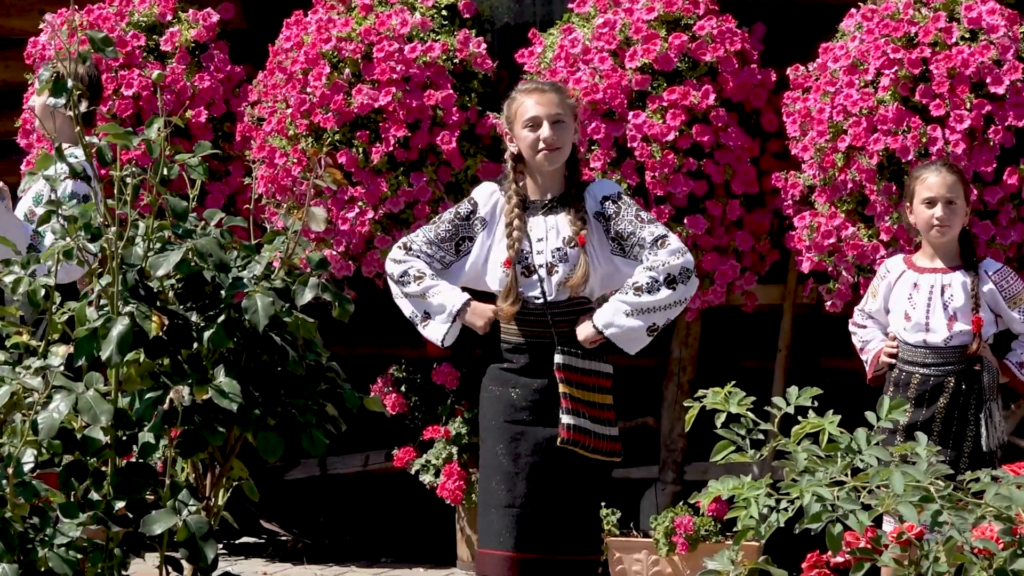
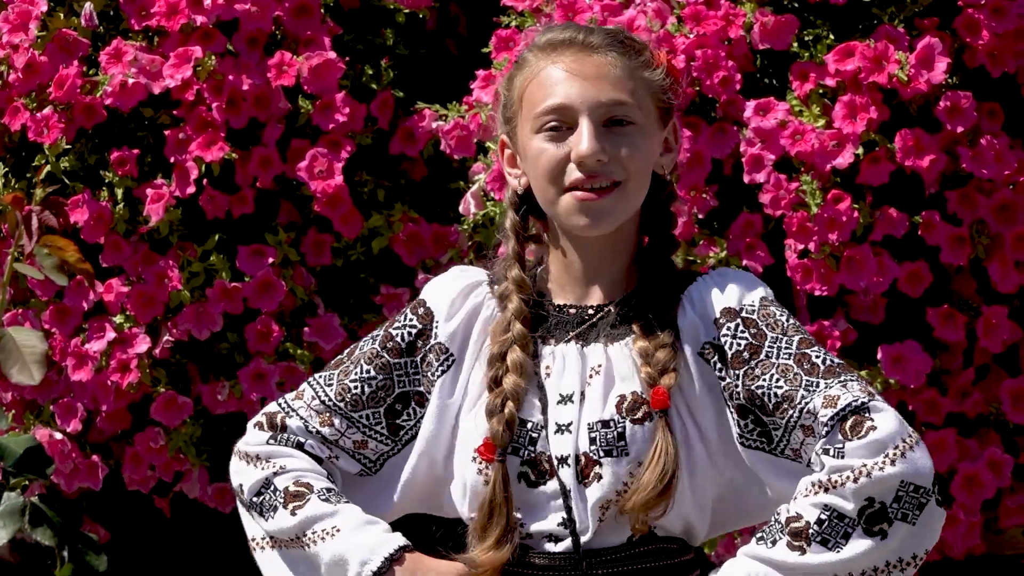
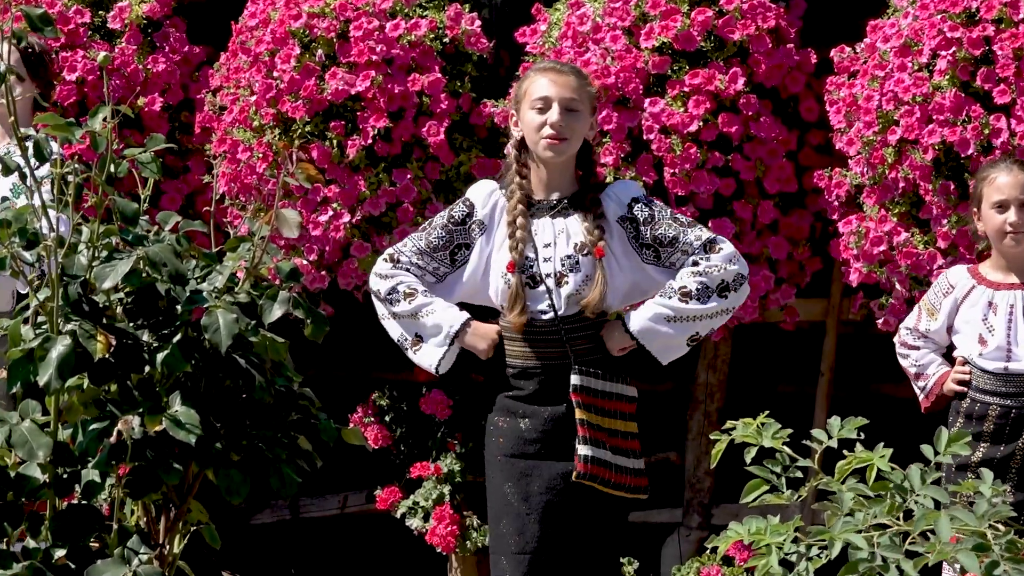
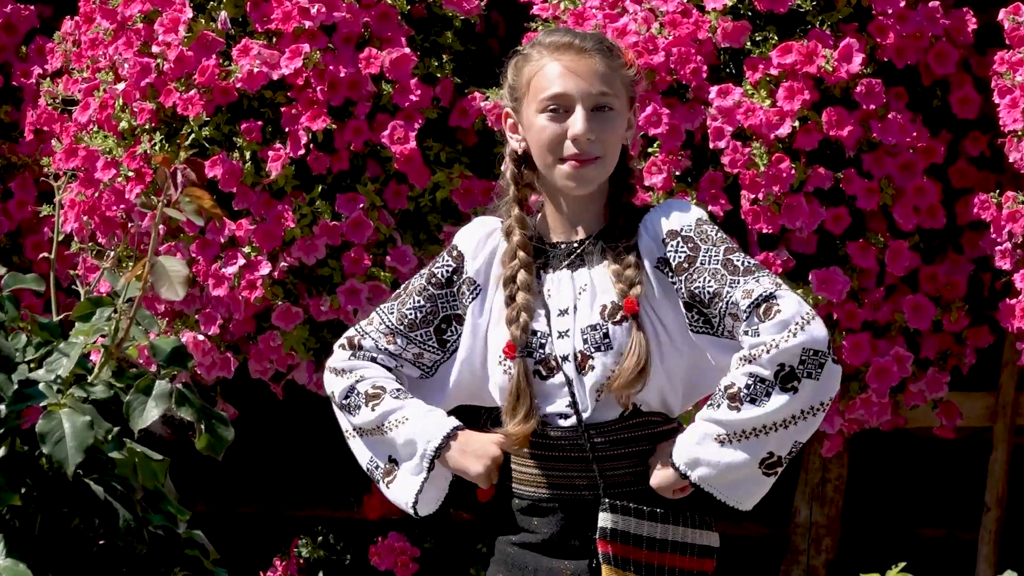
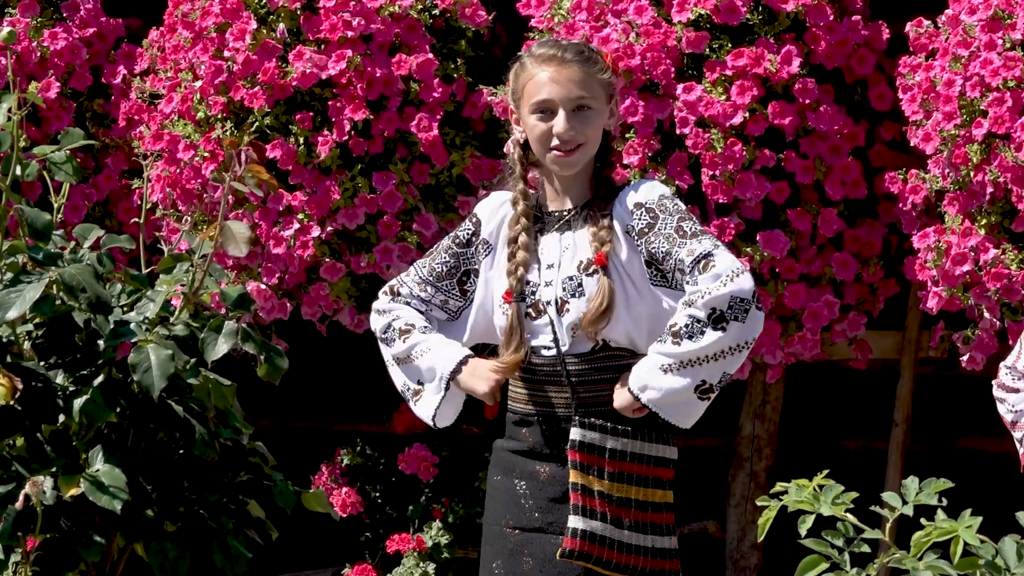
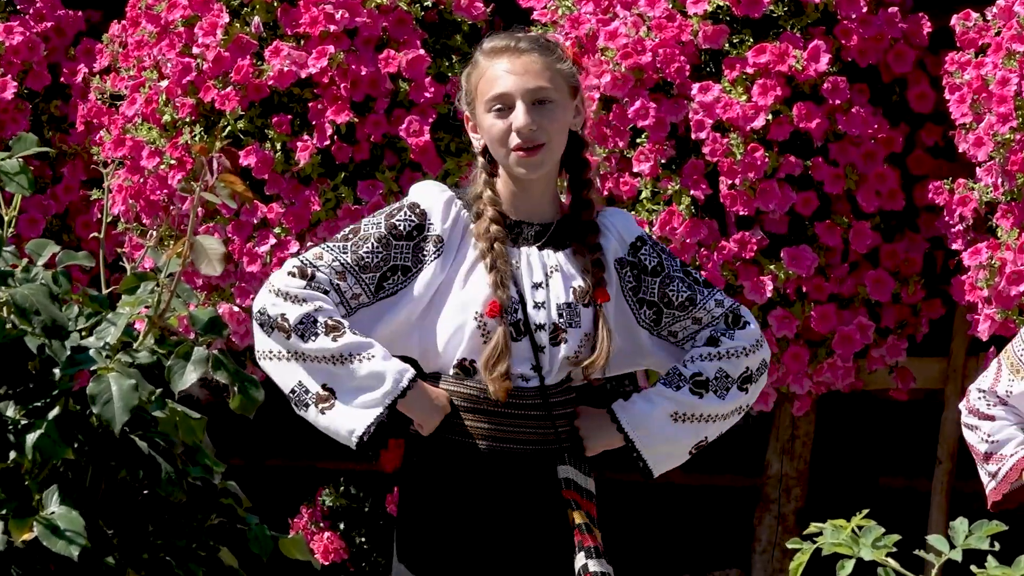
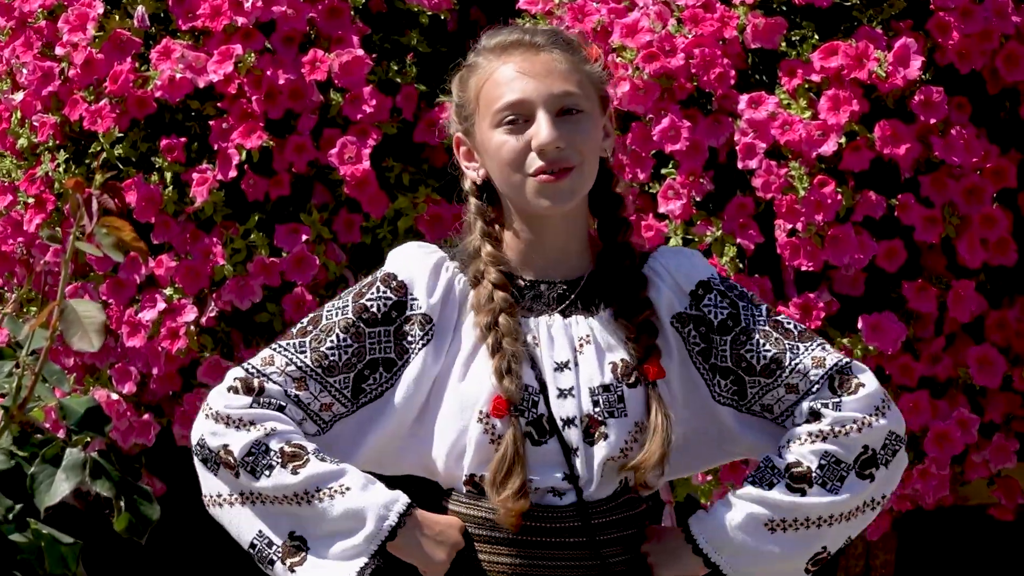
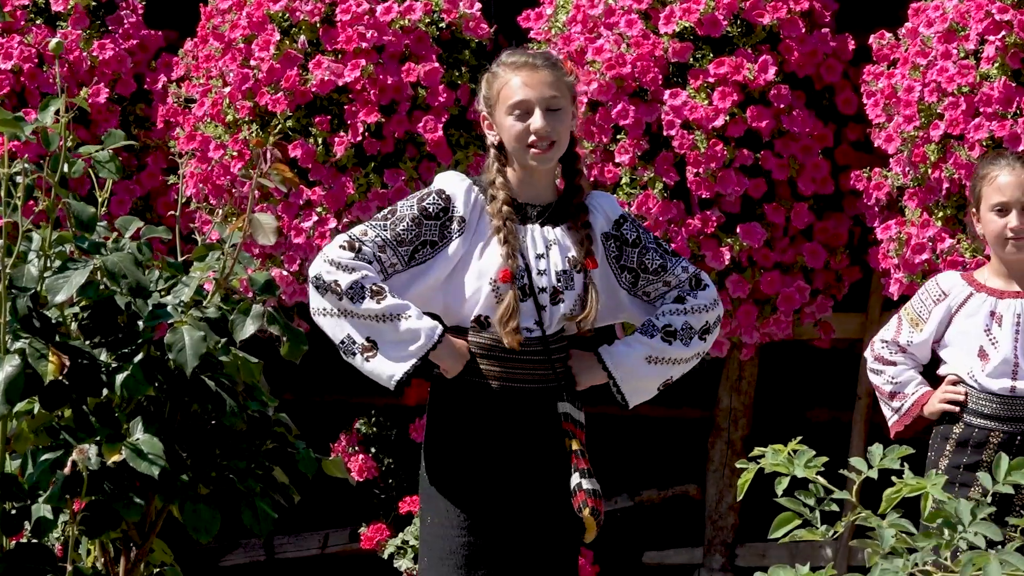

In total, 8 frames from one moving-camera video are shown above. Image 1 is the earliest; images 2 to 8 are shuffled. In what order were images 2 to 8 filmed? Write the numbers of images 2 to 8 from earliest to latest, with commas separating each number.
3, 8, 5, 6, 4, 7, 2
